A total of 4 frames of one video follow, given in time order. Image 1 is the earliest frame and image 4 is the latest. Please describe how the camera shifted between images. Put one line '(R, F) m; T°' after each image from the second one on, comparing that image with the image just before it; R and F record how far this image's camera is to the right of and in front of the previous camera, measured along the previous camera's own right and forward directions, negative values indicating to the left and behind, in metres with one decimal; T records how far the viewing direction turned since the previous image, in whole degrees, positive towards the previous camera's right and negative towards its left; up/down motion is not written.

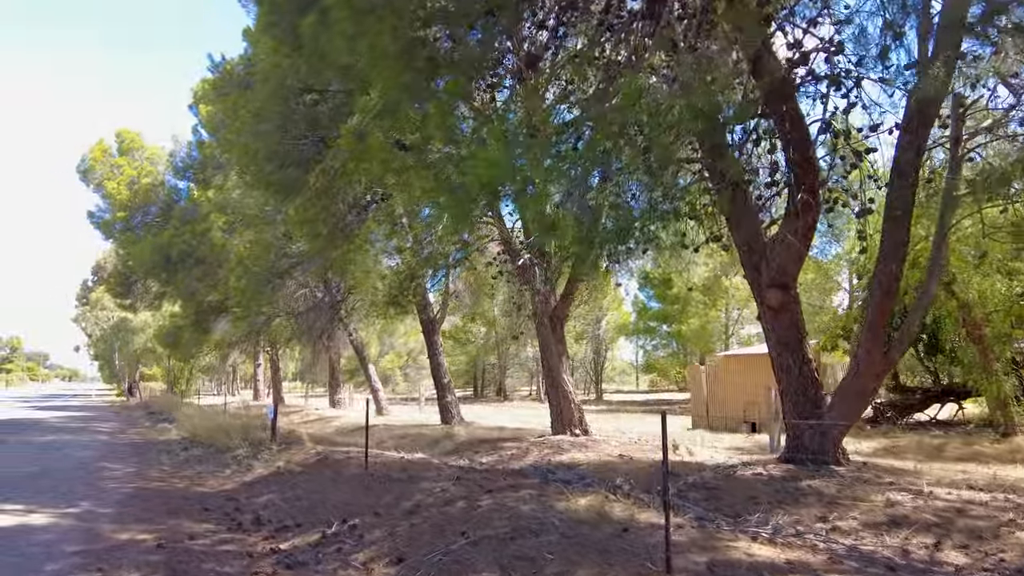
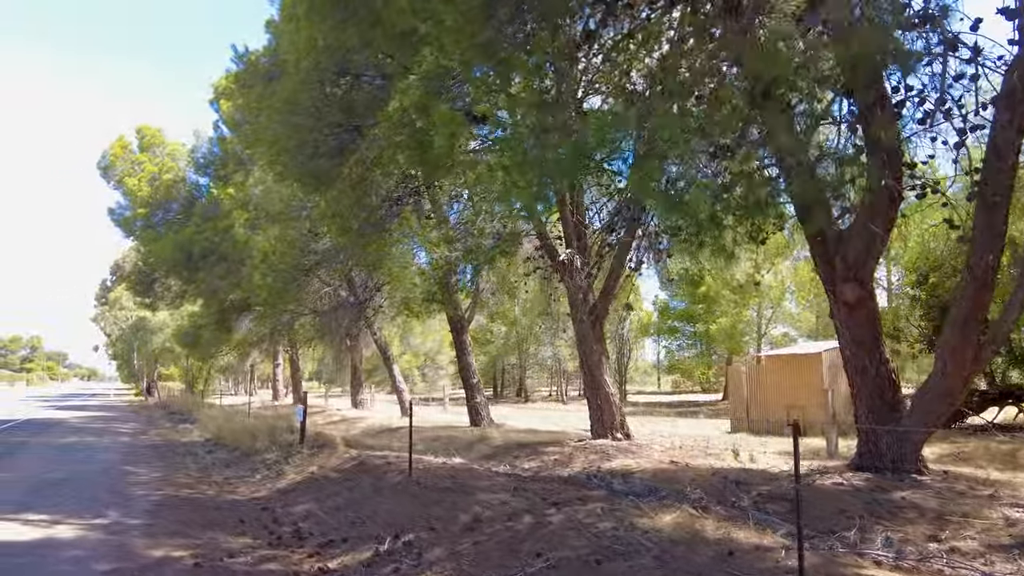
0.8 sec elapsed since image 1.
(-0.5, +0.6) m; -1°
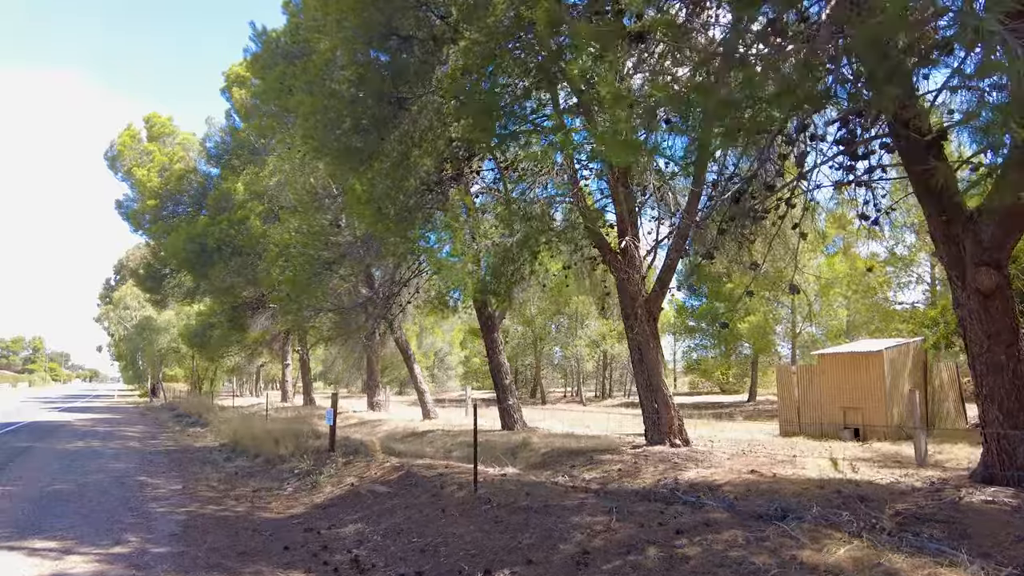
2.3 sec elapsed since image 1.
(-0.8, +1.1) m; 0°
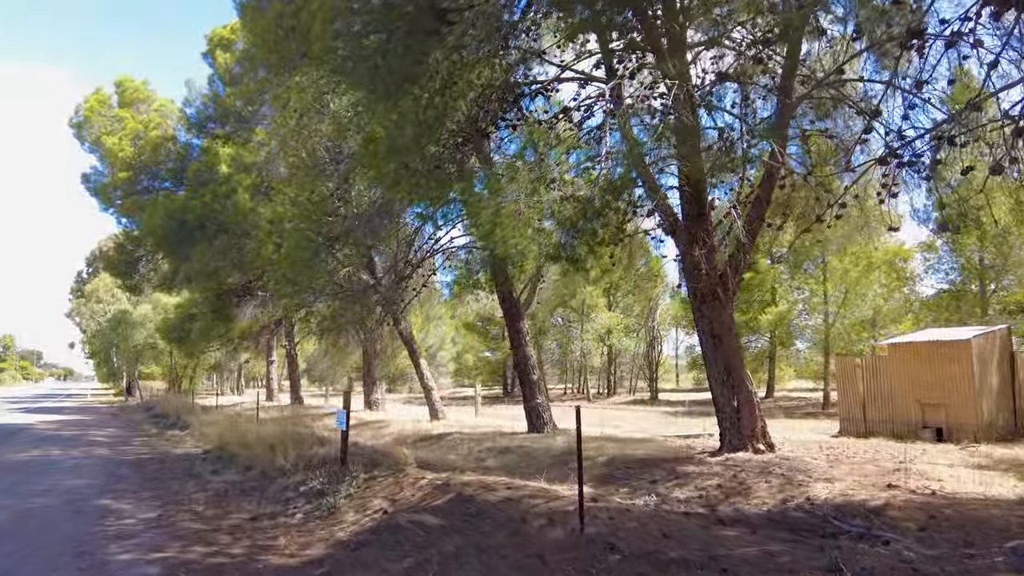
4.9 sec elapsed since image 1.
(-1.0, +2.2) m; +1°
